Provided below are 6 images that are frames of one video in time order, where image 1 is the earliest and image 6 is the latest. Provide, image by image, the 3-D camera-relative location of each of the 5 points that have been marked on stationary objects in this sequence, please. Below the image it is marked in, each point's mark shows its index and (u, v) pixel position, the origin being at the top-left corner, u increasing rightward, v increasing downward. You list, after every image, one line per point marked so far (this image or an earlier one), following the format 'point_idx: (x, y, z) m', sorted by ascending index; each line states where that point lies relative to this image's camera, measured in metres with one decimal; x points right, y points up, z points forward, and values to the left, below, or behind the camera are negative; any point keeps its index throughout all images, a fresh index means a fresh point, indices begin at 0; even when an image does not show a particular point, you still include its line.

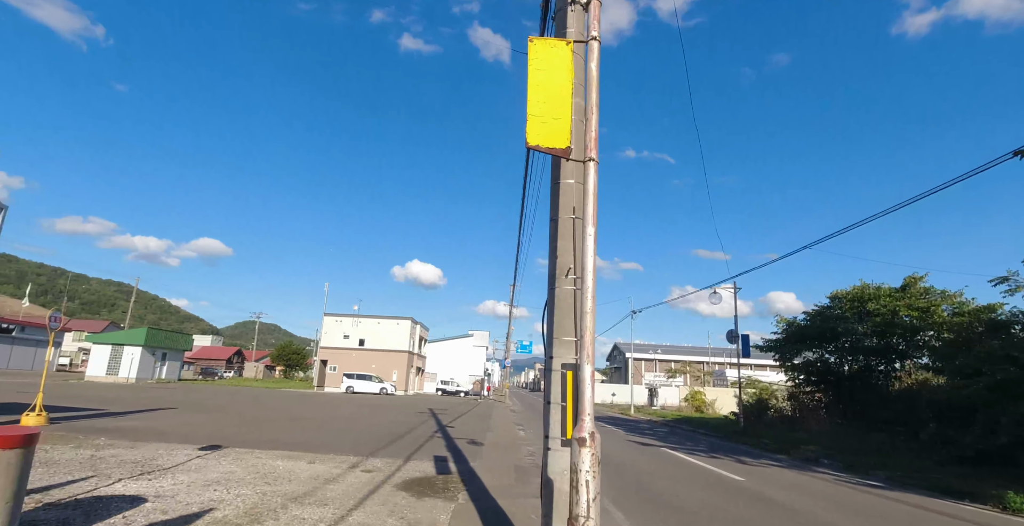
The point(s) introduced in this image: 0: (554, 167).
0: (+0.4, +0.8, +4.4) m
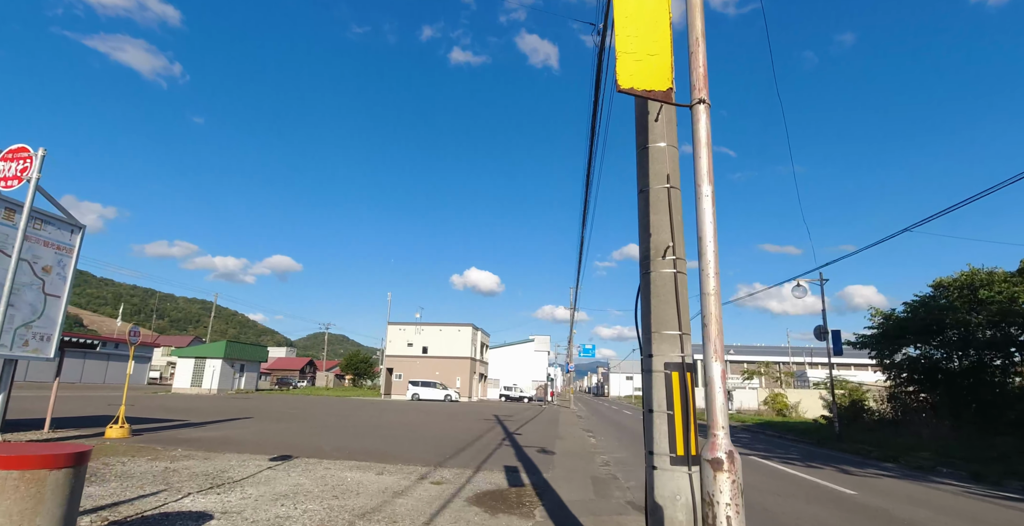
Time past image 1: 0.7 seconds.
0: (+0.9, +0.9, +3.7) m
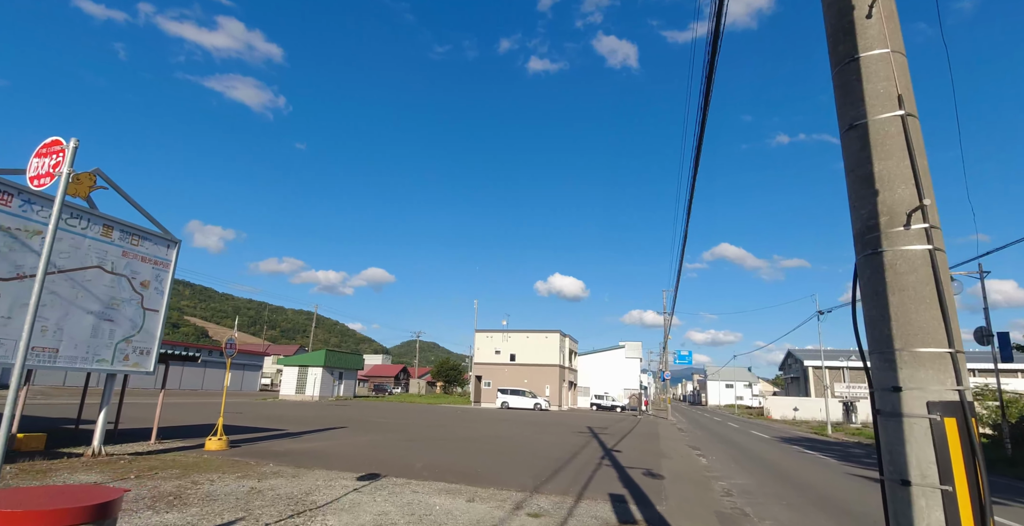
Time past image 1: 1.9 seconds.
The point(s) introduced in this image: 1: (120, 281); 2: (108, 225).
0: (+1.5, +1.0, +2.4) m
1: (-7.1, -0.3, +9.5) m
2: (-7.1, +0.7, +9.3) m
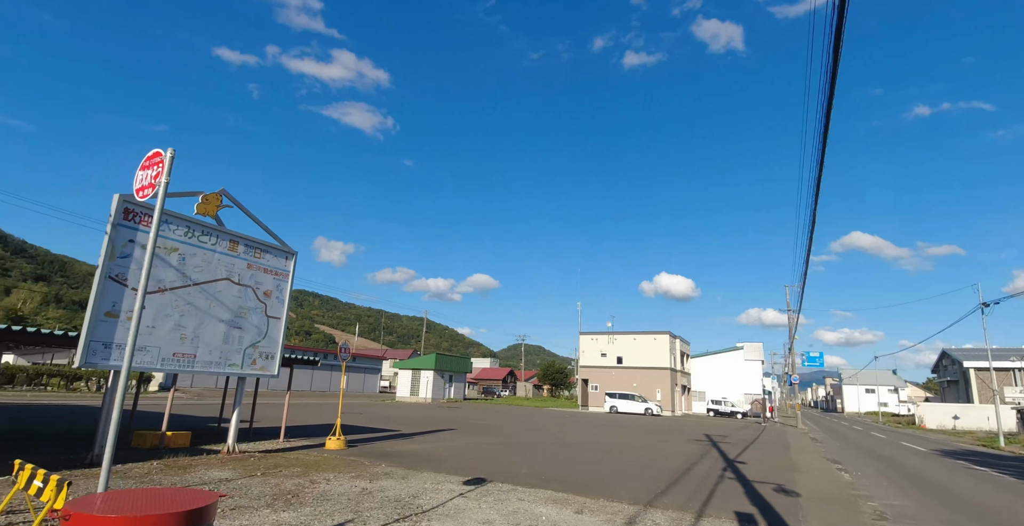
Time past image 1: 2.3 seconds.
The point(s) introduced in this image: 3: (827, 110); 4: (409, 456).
0: (+1.8, +1.2, +1.7) m
1: (-5.2, -0.5, +10.3) m
2: (-5.3, +0.4, +10.1) m
3: (+4.8, +2.4, +8.0) m
4: (-2.4, -4.5, +12.3) m
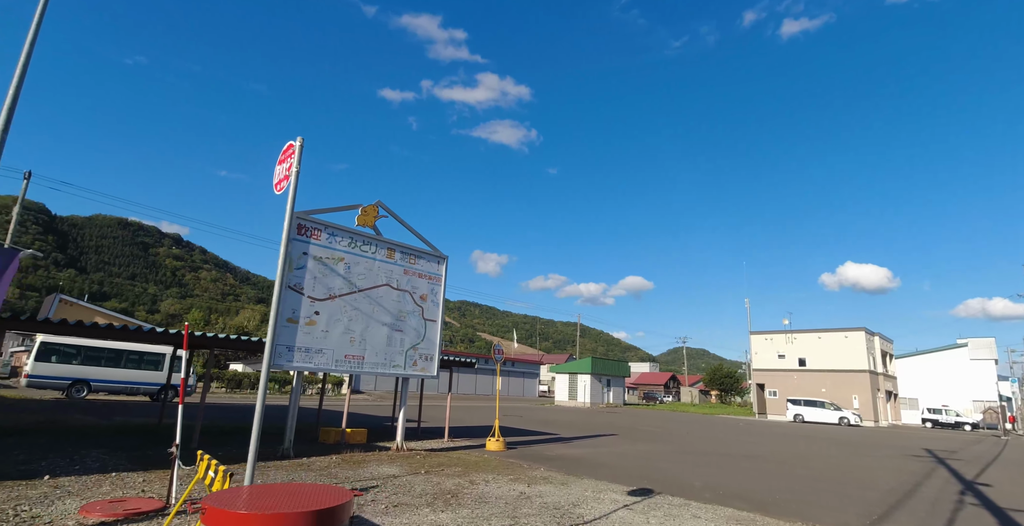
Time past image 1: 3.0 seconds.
0: (+2.0, +1.5, +0.6) m
1: (-2.2, -0.7, +10.8) m
2: (-2.5, +0.3, +10.6) m
3: (+6.5, +2.9, +5.8) m
4: (+1.3, -4.4, +11.8) m
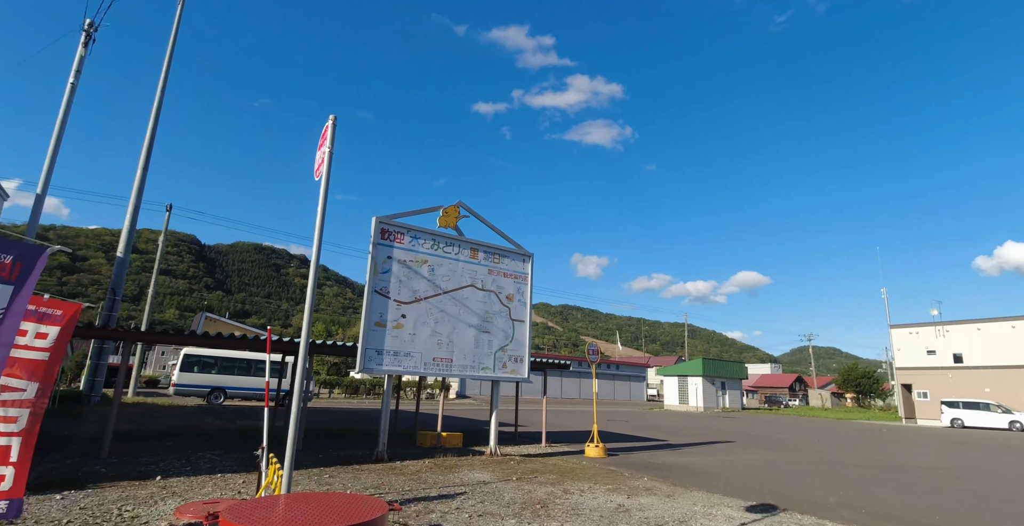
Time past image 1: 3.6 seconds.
0: (+1.6, +1.8, -0.3) m
1: (-0.4, -0.7, +10.5) m
2: (-0.8, +0.3, +10.4) m
3: (+7.0, +3.4, +4.0) m
4: (+3.4, -4.2, +10.8) m
